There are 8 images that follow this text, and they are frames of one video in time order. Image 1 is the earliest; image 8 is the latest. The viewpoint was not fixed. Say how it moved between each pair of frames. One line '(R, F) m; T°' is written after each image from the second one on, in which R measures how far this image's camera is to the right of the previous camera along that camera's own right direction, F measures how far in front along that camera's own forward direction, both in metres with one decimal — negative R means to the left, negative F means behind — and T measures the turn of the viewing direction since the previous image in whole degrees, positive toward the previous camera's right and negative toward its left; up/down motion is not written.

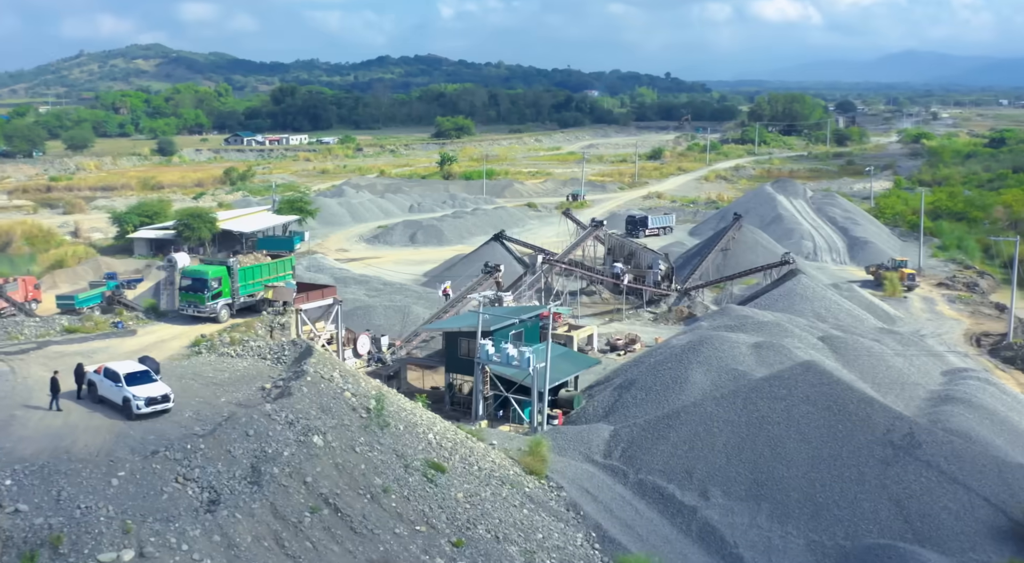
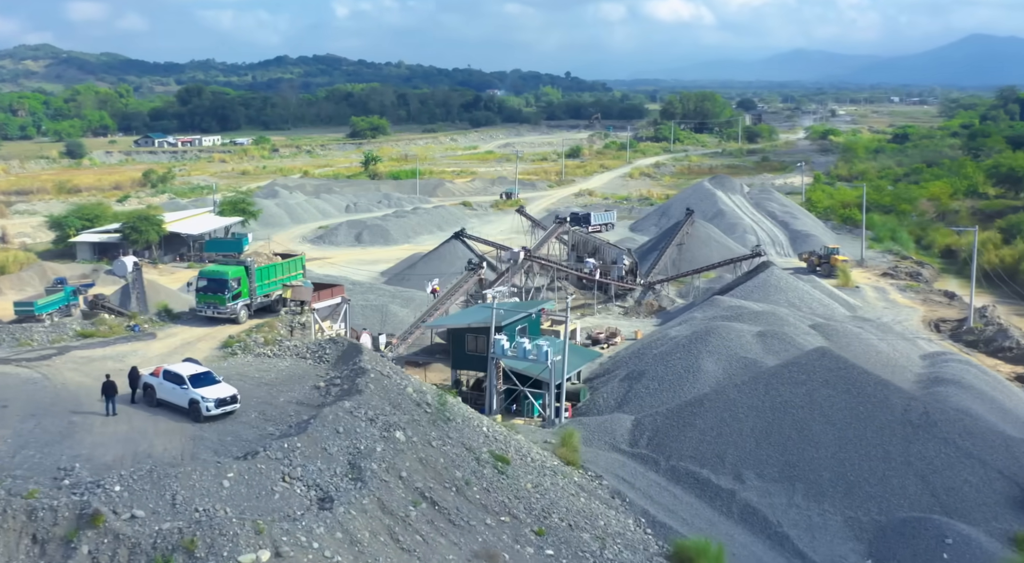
(-2.3, 0.0) m; +5°
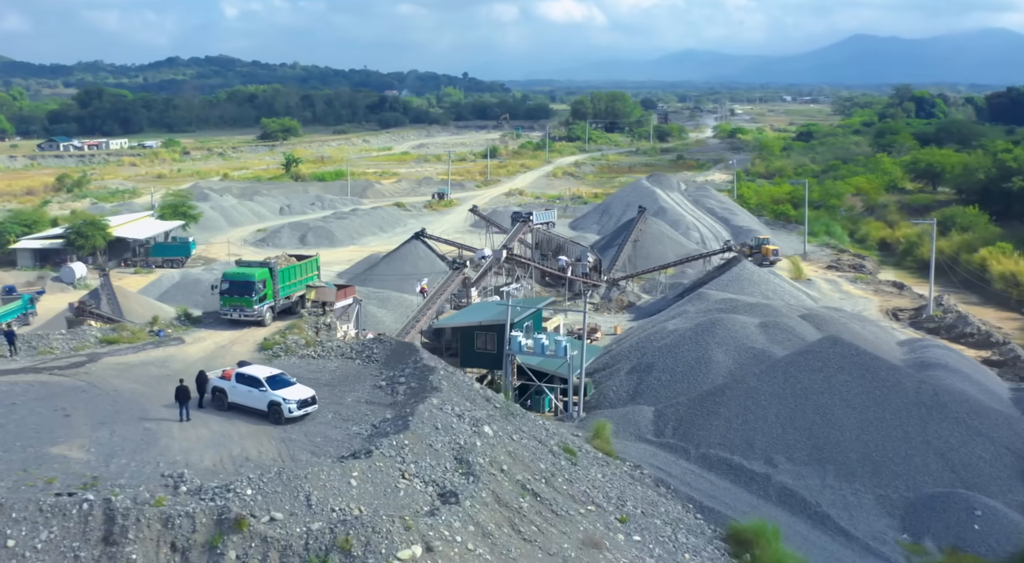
(-2.4, 0.0) m; +5°
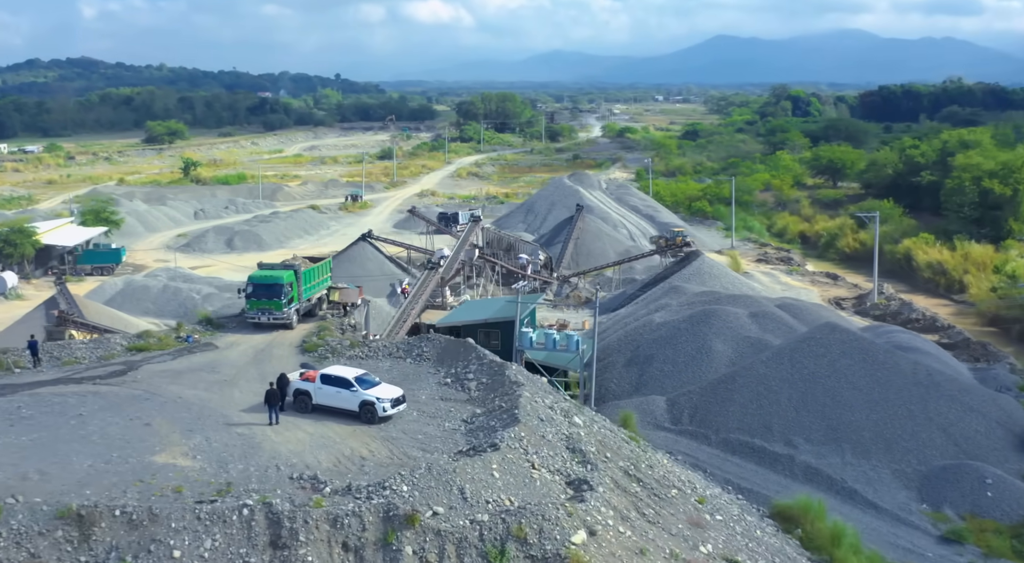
(-2.8, 0.0) m; +6°
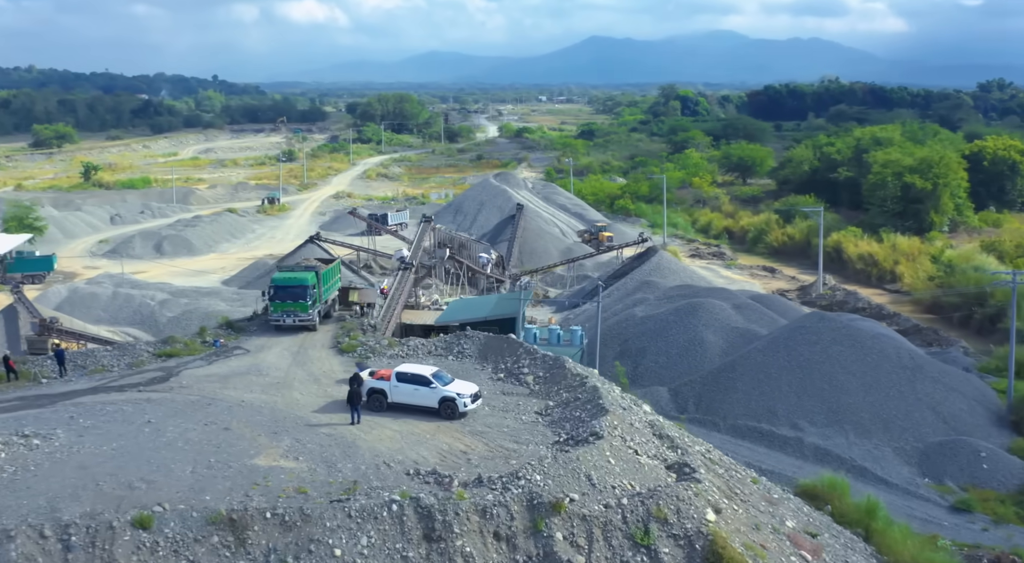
(-2.4, -0.1) m; +6°
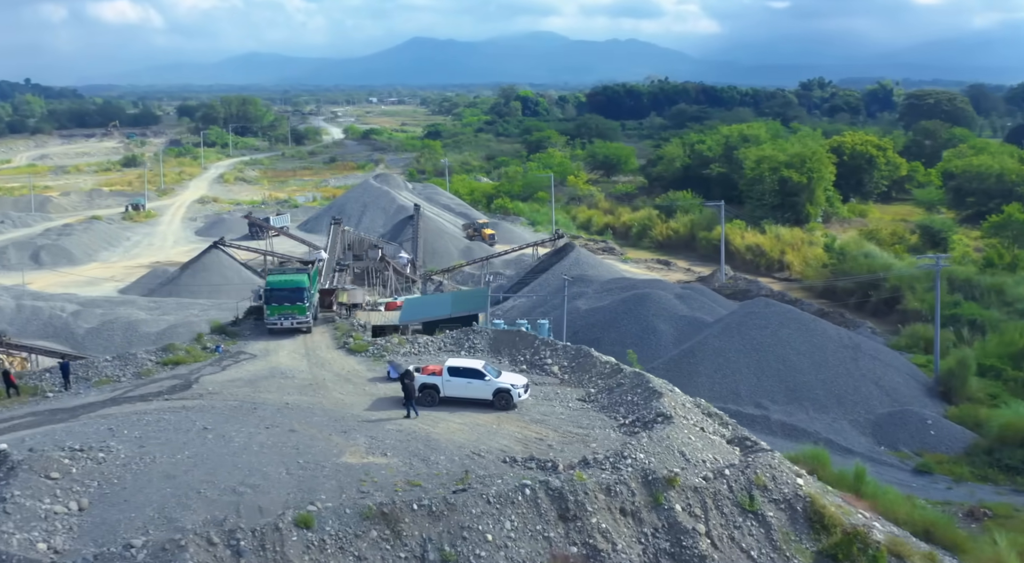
(-2.8, -0.2) m; +9°
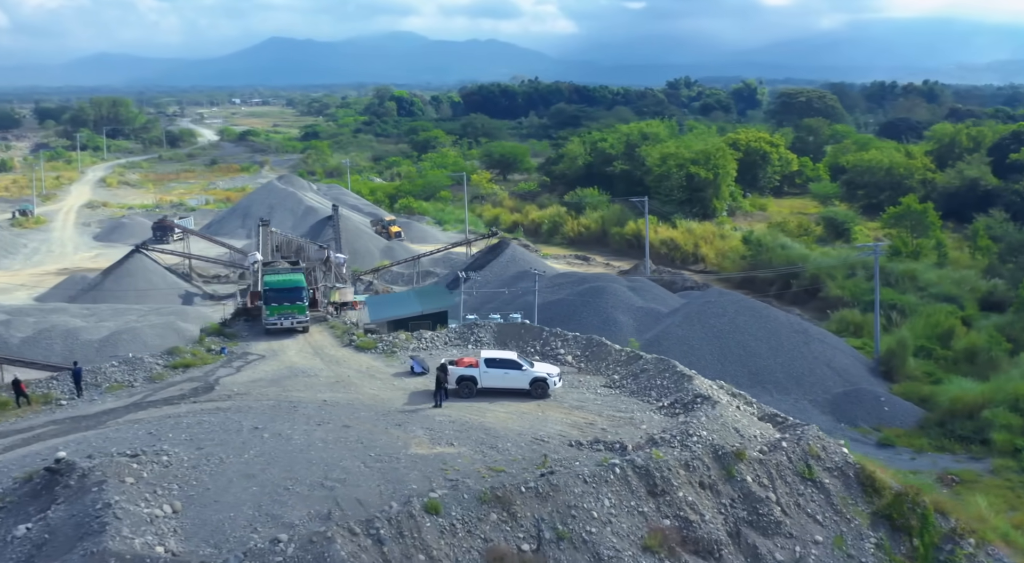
(-2.2, -0.2) m; +7°
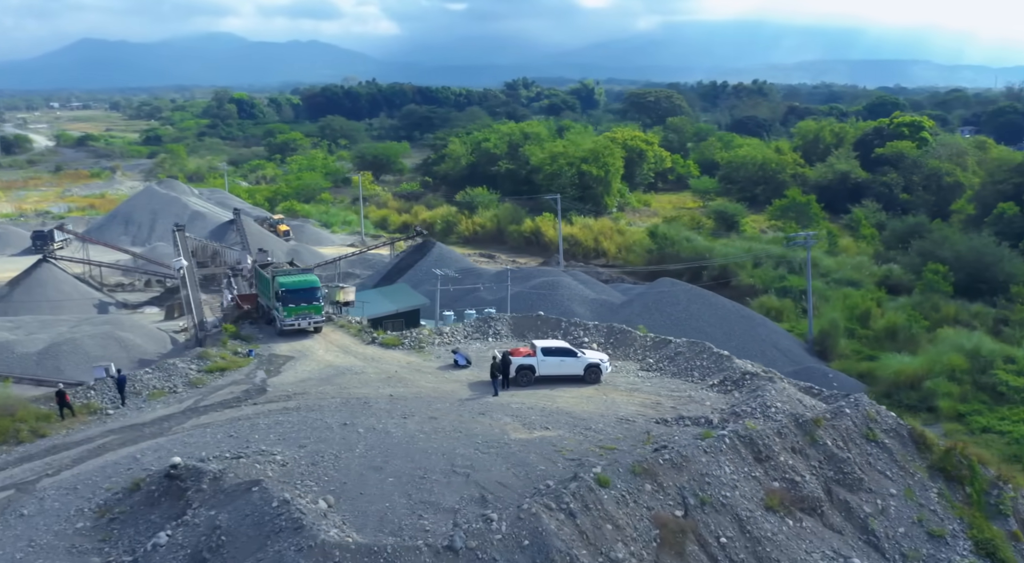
(-2.9, -0.3) m; +9°
